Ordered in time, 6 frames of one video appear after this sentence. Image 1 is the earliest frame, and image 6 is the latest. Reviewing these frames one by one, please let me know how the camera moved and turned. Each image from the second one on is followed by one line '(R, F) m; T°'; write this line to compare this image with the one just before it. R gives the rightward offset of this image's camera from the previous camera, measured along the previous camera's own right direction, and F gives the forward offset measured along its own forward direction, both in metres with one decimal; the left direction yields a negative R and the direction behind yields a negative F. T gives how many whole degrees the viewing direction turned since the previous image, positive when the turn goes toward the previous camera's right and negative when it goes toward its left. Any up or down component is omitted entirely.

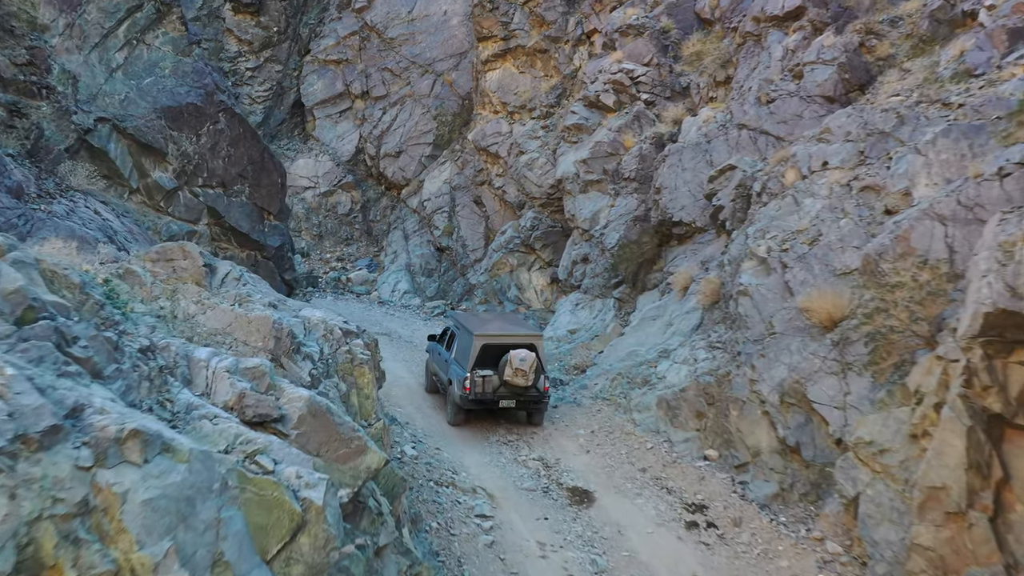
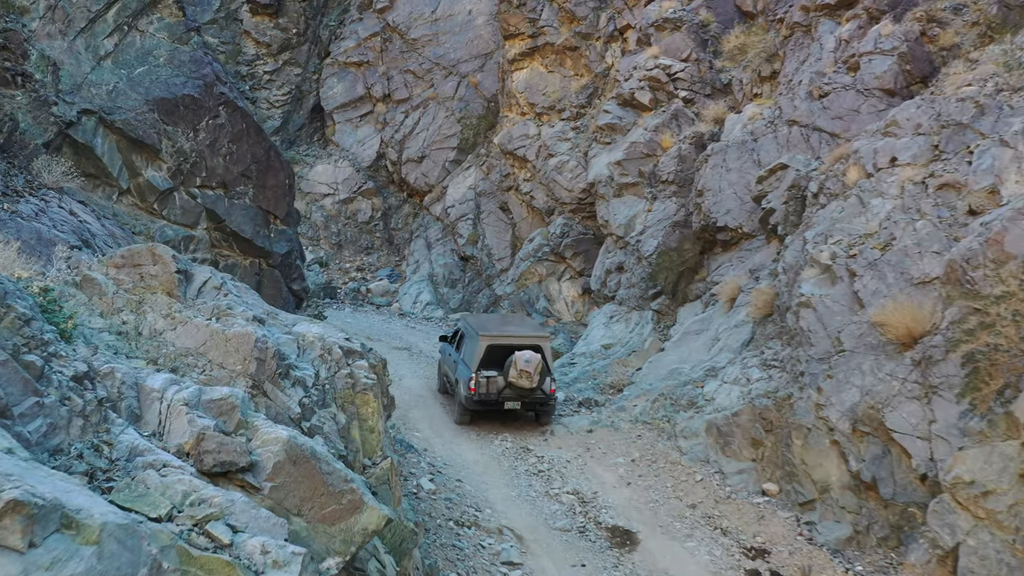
(0.0, +1.1) m; -1°
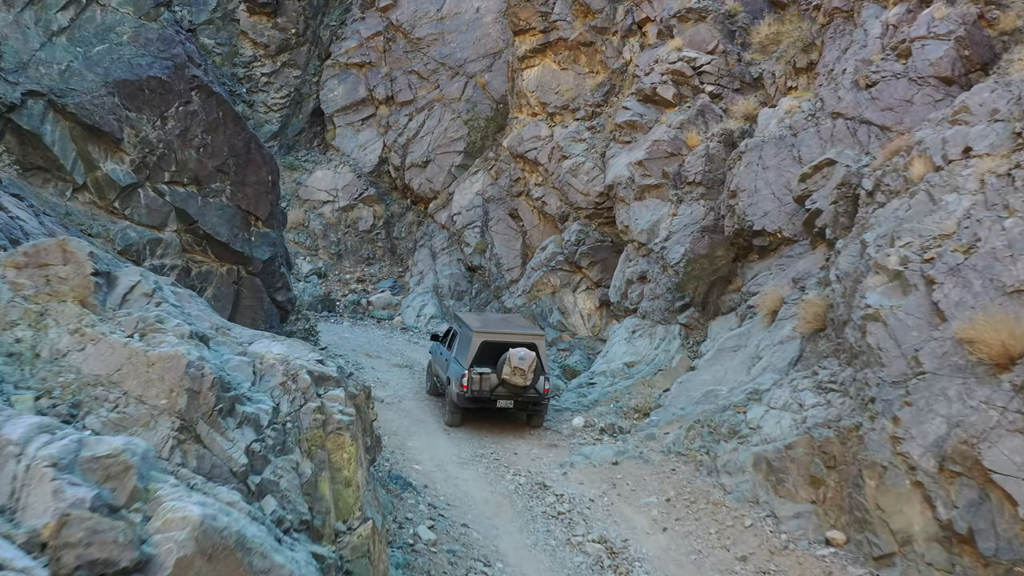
(0.0, +1.3) m; 0°
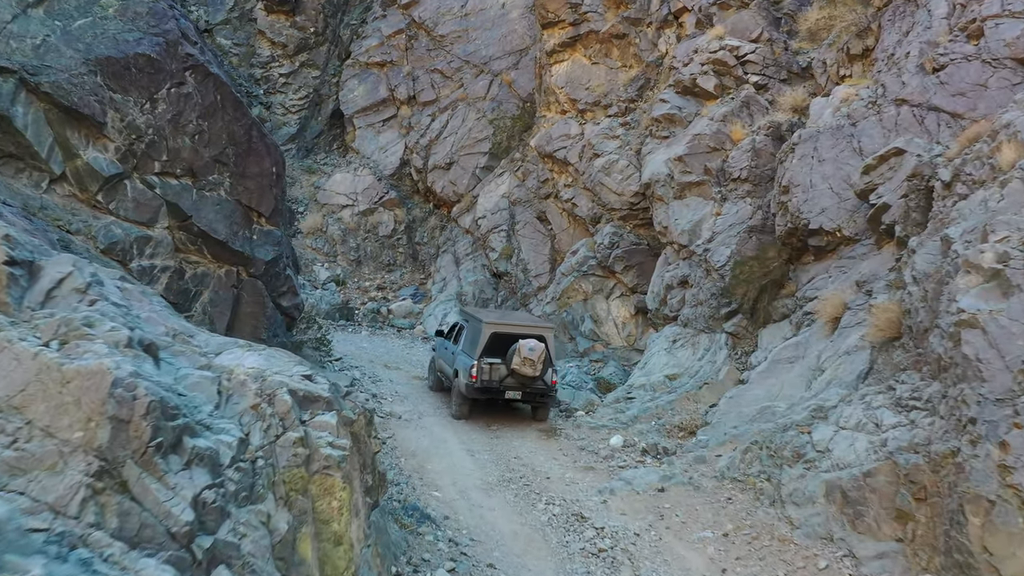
(-0.1, +1.0) m; -1°
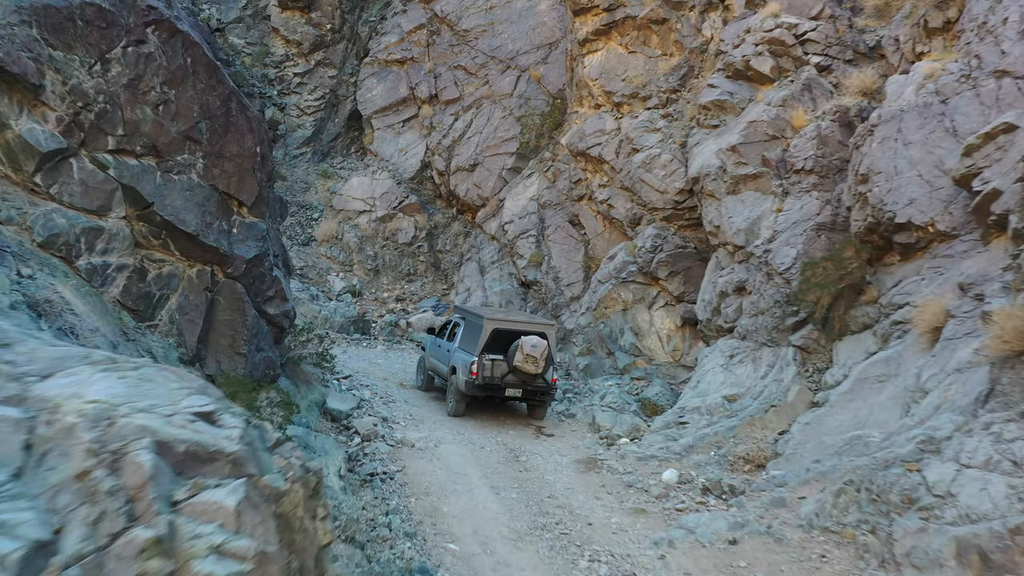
(0.0, +1.5) m; -1°
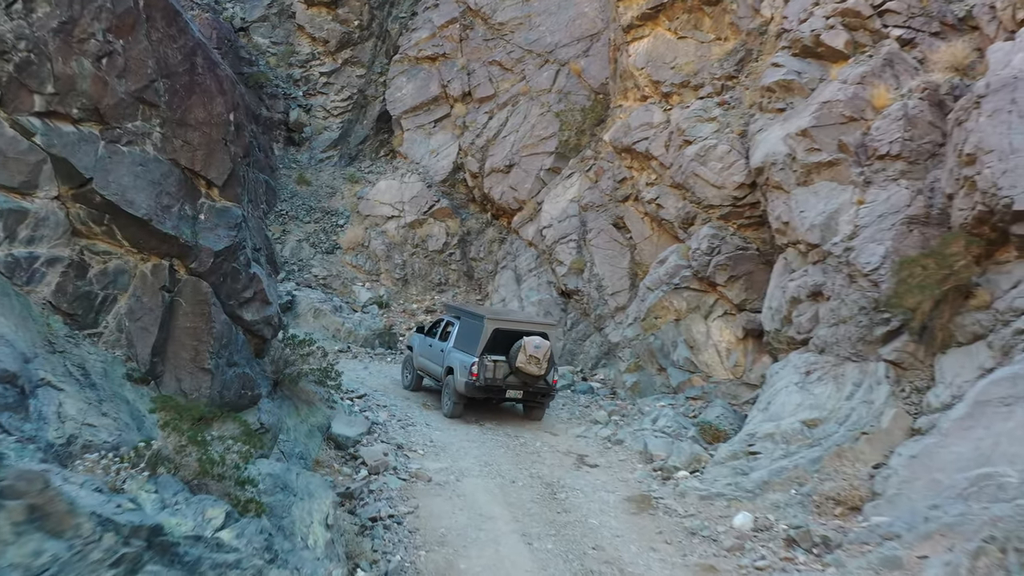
(0.0, +1.4) m; -2°
